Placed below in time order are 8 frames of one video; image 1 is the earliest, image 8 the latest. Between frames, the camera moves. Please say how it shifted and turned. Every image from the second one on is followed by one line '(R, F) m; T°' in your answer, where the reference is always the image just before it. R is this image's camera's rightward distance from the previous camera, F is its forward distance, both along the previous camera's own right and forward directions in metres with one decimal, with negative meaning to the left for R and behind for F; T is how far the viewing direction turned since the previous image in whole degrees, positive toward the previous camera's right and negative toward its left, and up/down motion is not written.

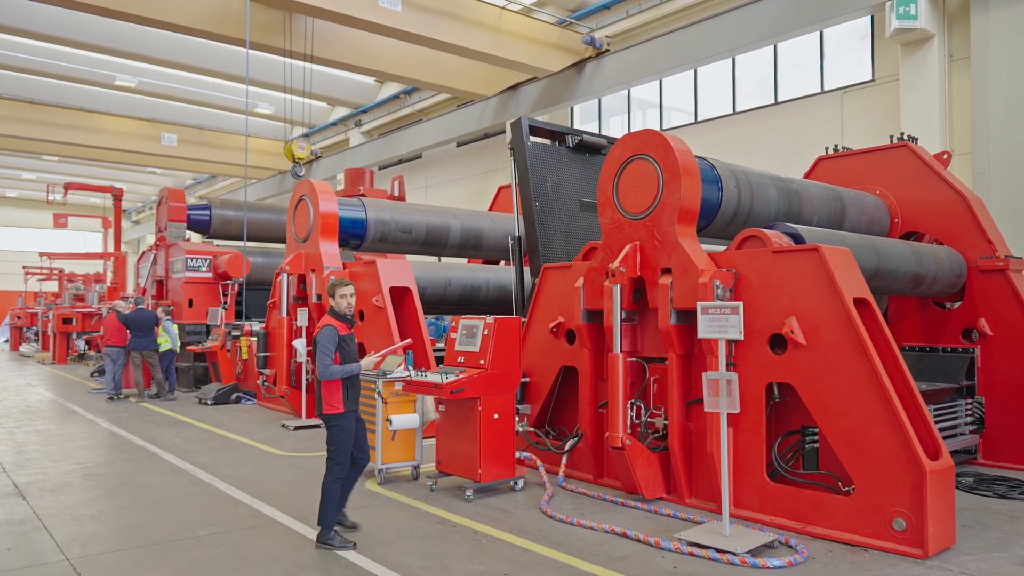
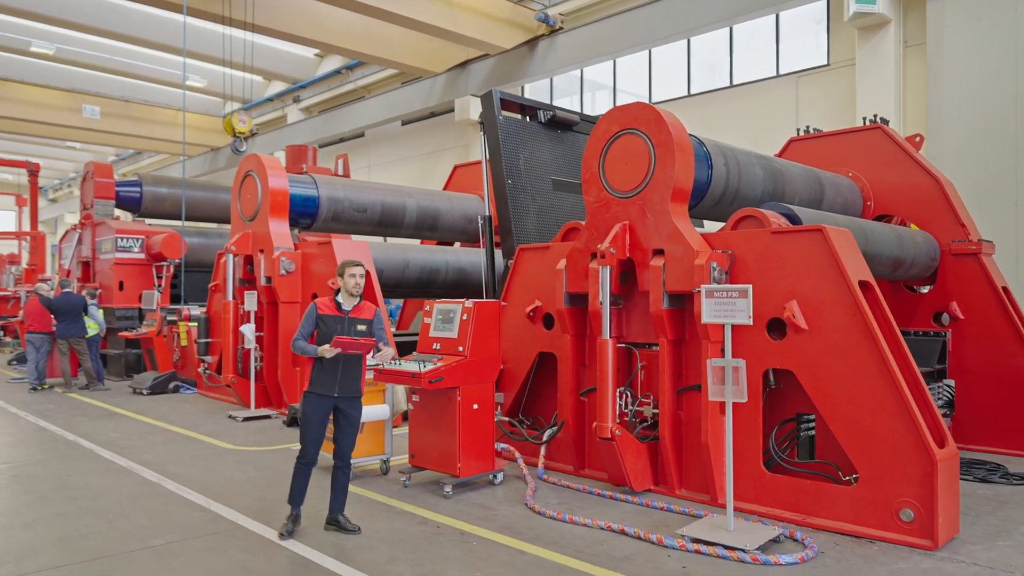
(-0.3, +0.3) m; +5°
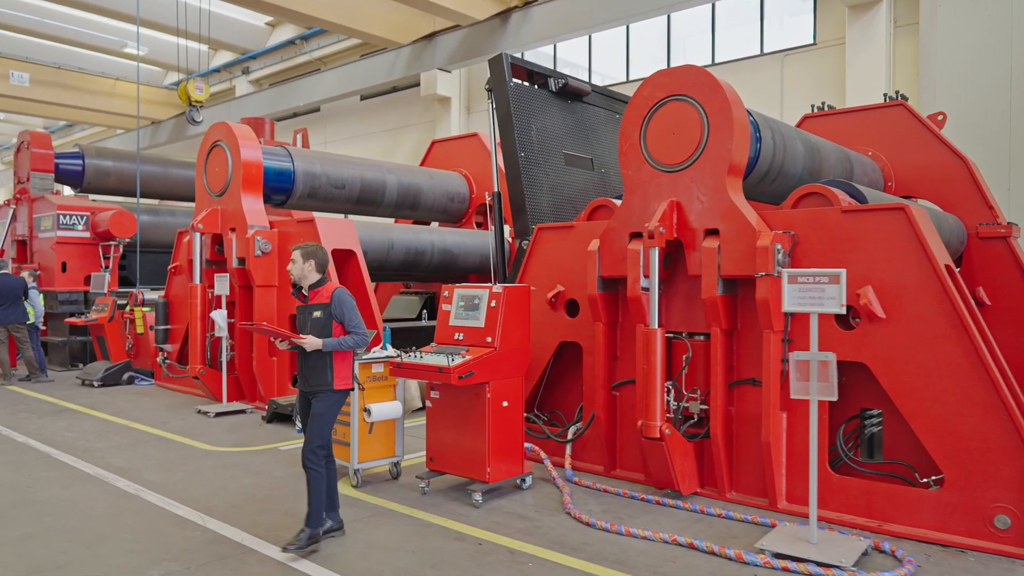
(-0.5, +0.5) m; +4°
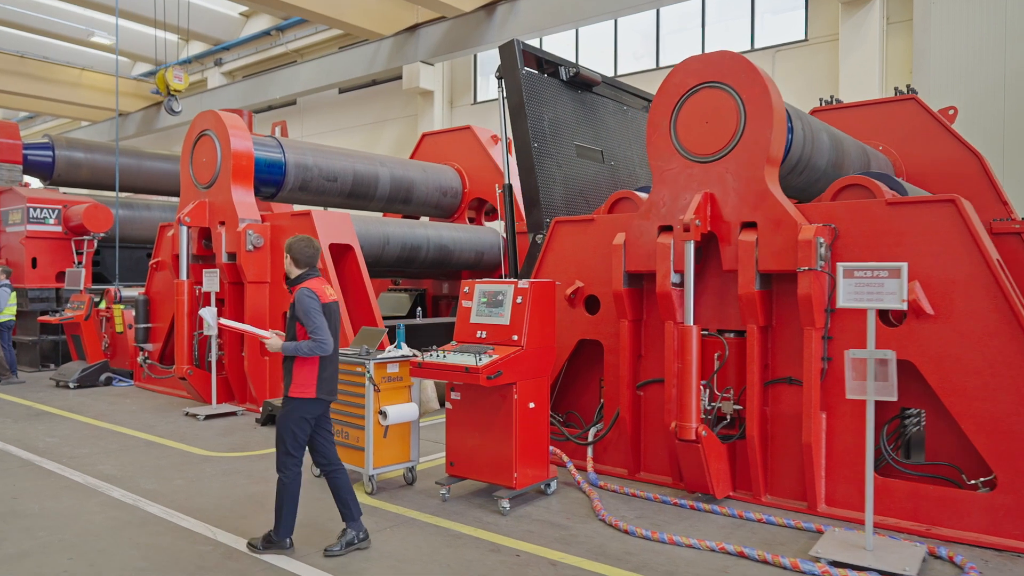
(-0.3, +0.2) m; +2°
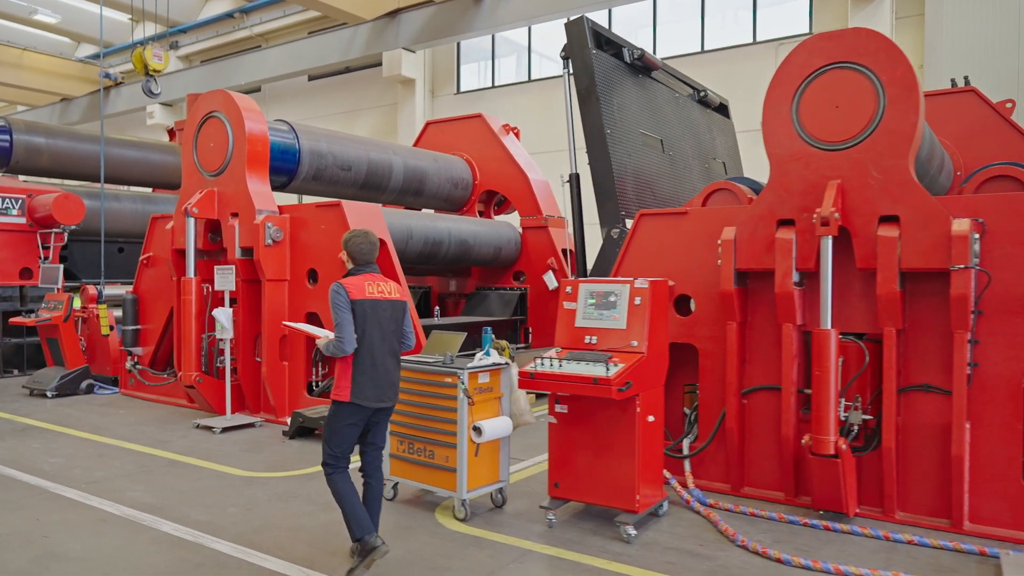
(-0.7, +0.4) m; +5°
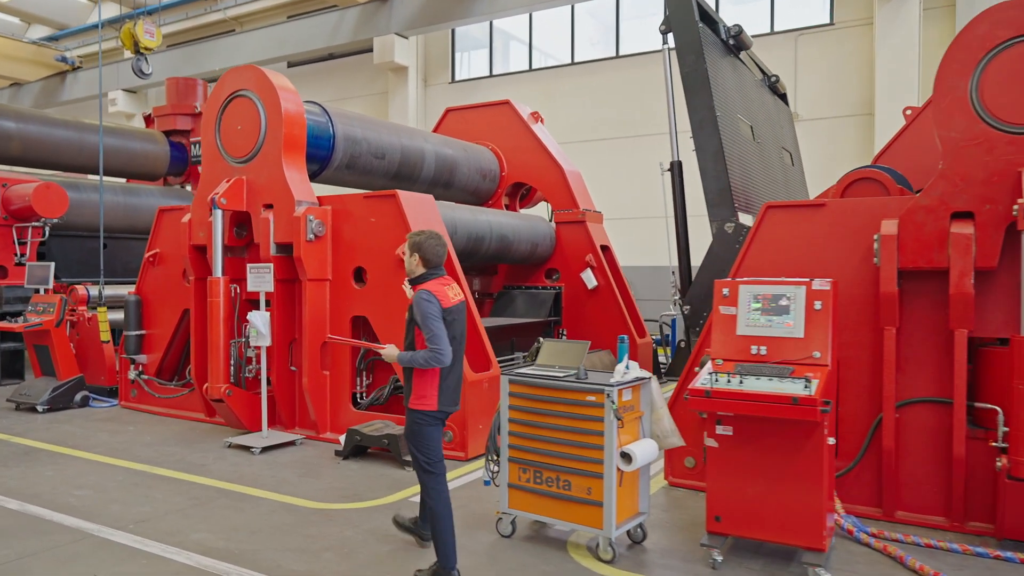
(-0.8, +0.5) m; +4°
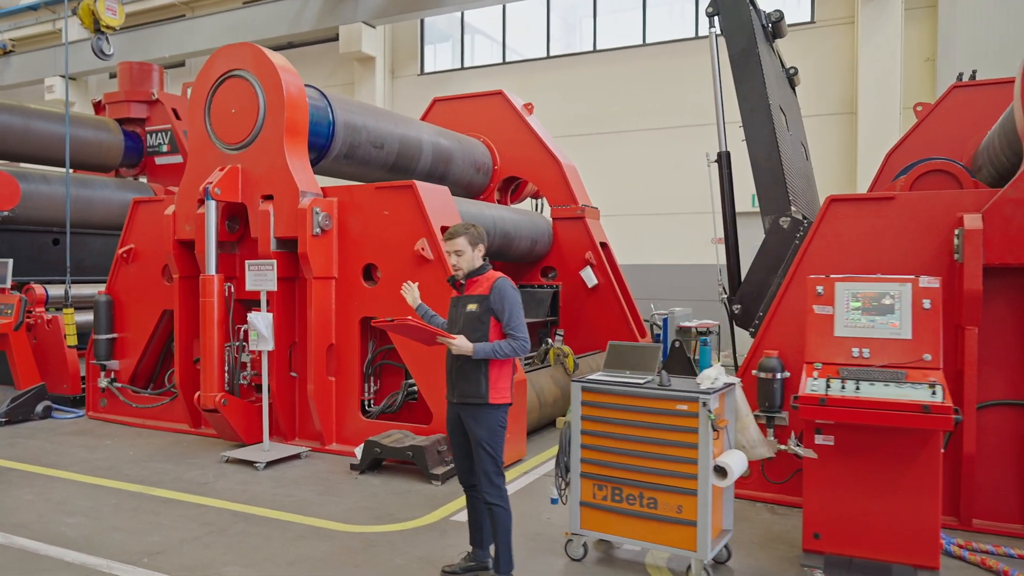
(-0.5, +0.3) m; +5°
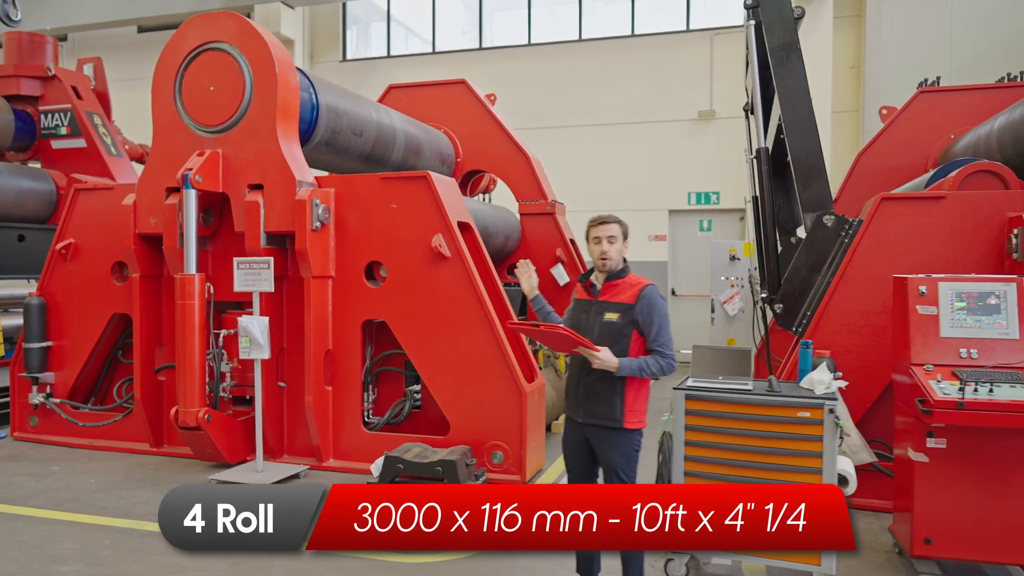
(-0.7, +0.3) m; +9°
